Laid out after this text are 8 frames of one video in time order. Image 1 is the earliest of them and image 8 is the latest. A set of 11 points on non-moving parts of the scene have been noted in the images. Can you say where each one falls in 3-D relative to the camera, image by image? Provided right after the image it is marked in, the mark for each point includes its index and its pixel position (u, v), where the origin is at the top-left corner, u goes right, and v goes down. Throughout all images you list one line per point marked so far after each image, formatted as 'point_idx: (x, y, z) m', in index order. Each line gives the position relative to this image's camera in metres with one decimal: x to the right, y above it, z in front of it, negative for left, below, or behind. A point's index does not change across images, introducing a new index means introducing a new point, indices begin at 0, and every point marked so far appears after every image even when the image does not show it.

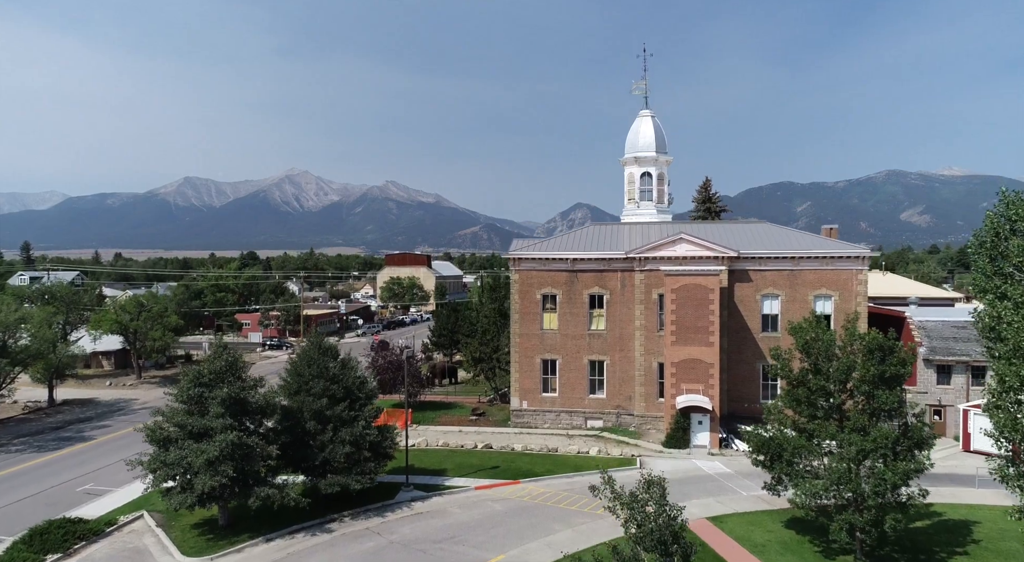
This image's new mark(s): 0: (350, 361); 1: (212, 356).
0: (-3.7, -1.8, +15.8) m
1: (-6.0, -1.5, +13.6) m
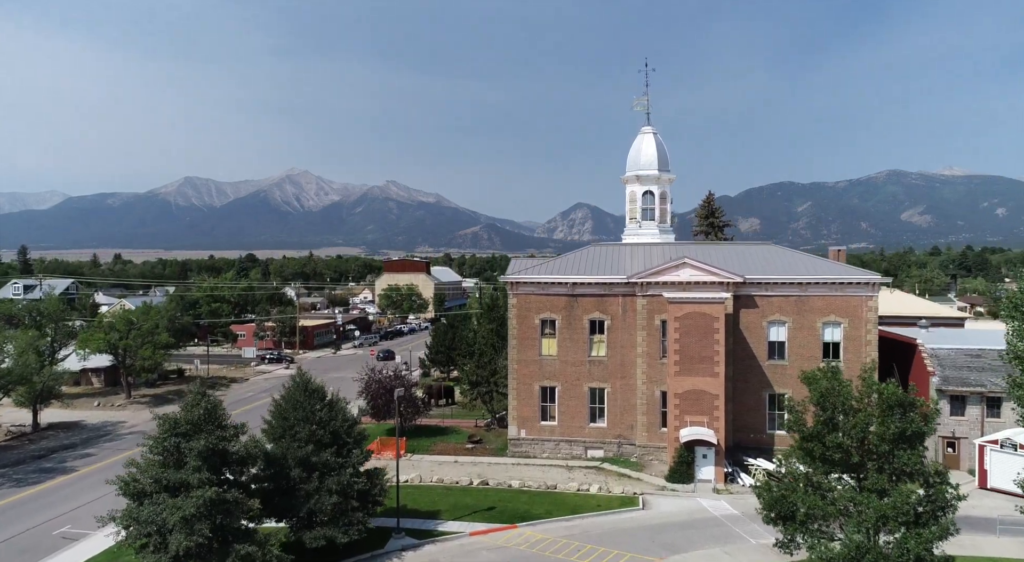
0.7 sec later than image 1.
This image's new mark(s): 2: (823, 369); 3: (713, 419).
0: (-3.8, -2.6, +15.0) m
1: (-6.1, -2.3, +12.9) m
2: (+5.4, -1.5, +12.0) m
3: (+5.8, -4.0, +19.8) m
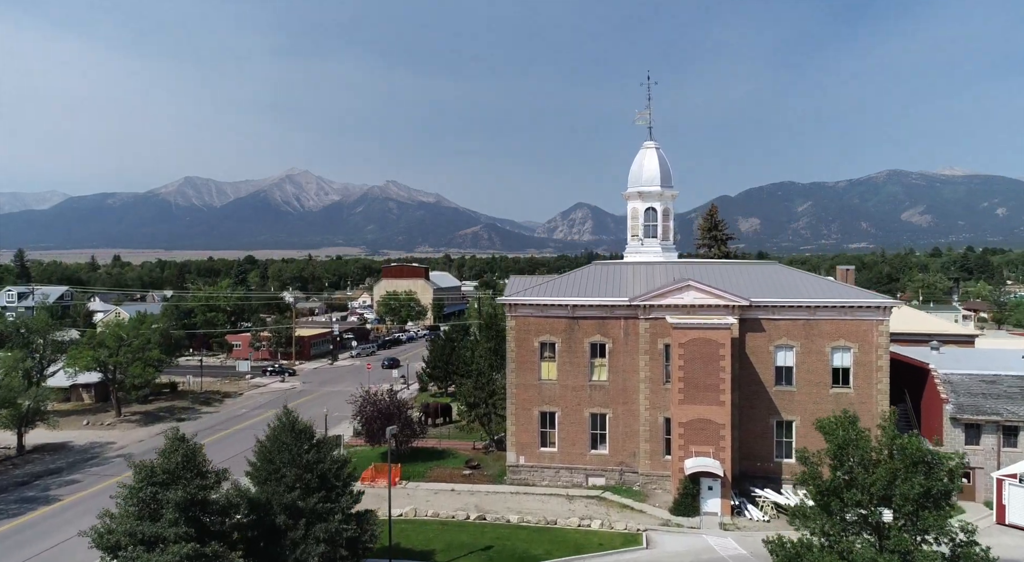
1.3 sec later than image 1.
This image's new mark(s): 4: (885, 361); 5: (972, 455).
0: (-3.8, -3.3, +14.3) m
1: (-6.1, -3.0, +12.1) m
2: (+5.4, -2.2, +11.2) m
3: (+5.7, -4.7, +19.1) m
4: (+10.8, -2.3, +19.9) m
5: (+12.9, -4.9, +19.3) m
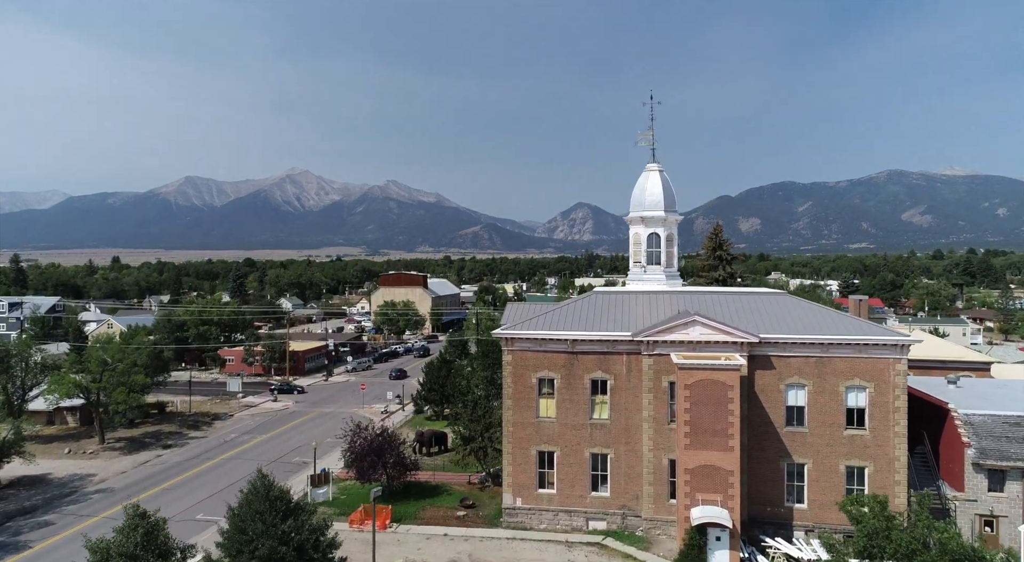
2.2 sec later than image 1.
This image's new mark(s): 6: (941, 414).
0: (-4.0, -4.3, +13.2) m
1: (-6.2, -4.0, +11.0) m
2: (+5.2, -3.2, +10.2) m
3: (+5.6, -5.7, +18.0) m
4: (+10.7, -3.3, +18.9) m
5: (+12.8, -5.9, +18.2) m
6: (+12.4, -3.8, +19.9) m
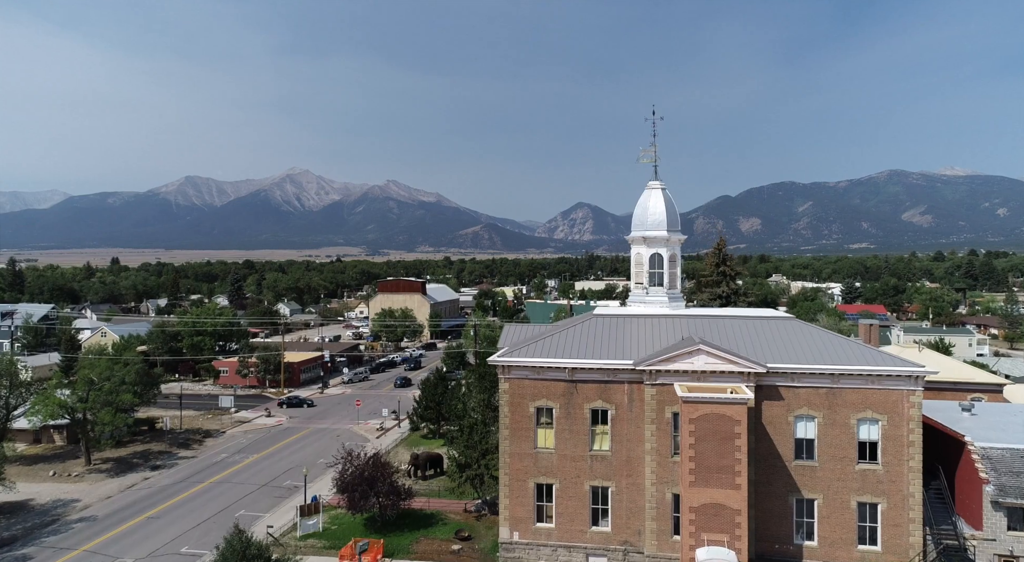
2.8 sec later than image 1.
0: (-4.1, -5.1, +12.3) m
1: (-6.3, -4.7, +10.2) m
2: (+5.2, -4.0, +9.3) m
3: (+5.5, -6.4, +17.2) m
4: (+10.6, -4.1, +18.0) m
5: (+12.7, -6.6, +17.4) m
6: (+12.3, -4.6, +19.1) m
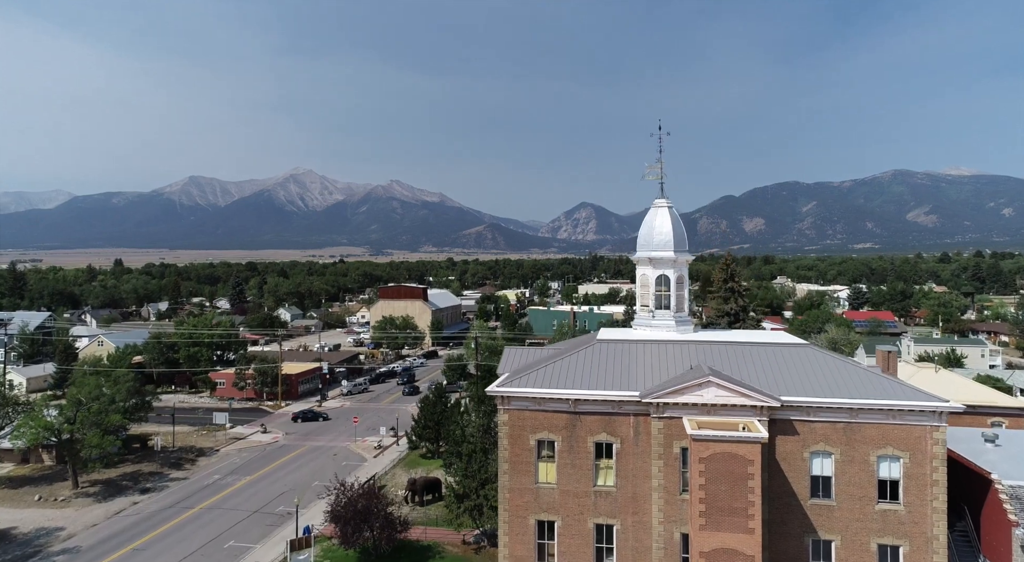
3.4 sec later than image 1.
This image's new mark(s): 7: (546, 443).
0: (-4.1, -5.8, +11.4) m
1: (-6.4, -5.5, +9.3) m
2: (+5.1, -4.7, +8.3) m
3: (+5.5, -7.1, +16.1) m
4: (+10.6, -4.8, +17.0) m
5: (+12.7, -7.3, +16.3) m
6: (+12.3, -5.3, +18.0) m
7: (+0.9, -4.5, +19.1) m
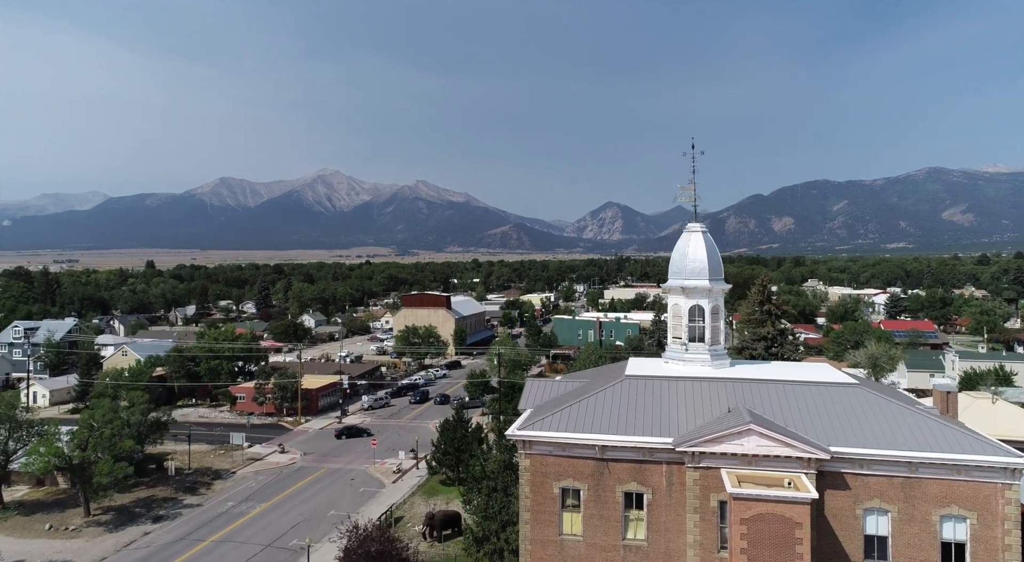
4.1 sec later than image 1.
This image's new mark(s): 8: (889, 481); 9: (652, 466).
0: (-3.8, -6.7, +10.1) m
1: (-6.2, -6.4, +8.1) m
2: (+5.3, -5.6, +6.7) m
3: (+6.0, -8.0, +14.5) m
4: (+11.1, -5.7, +15.2) m
5: (+13.2, -8.2, +14.5) m
6: (+12.8, -6.2, +16.2) m
7: (+1.5, -5.4, +17.7) m
8: (+8.7, -4.6, +15.8) m
9: (+3.5, -4.6, +17.1) m
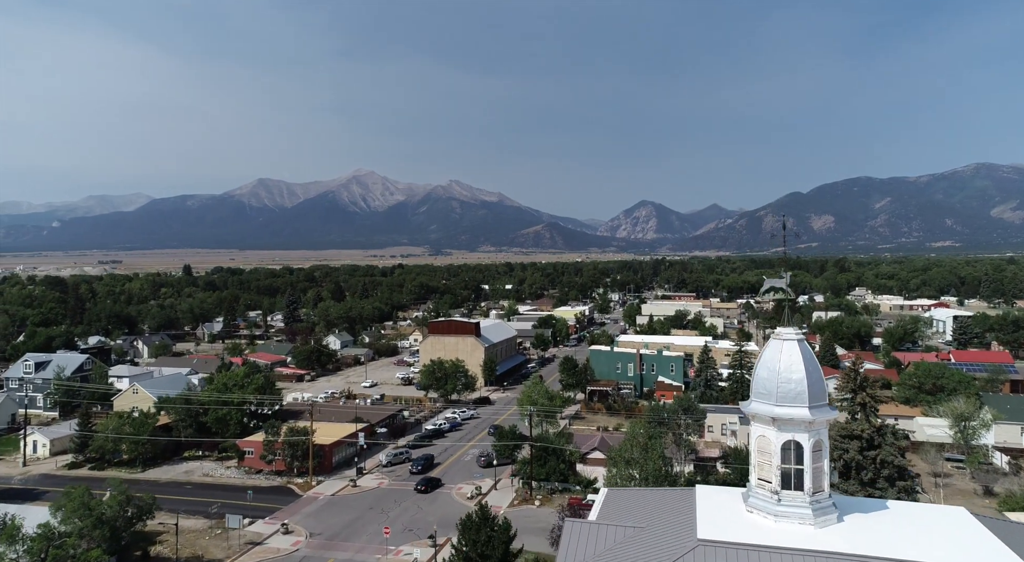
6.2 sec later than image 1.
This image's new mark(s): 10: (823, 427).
0: (-3.5, -9.5, +5.5) m
1: (-6.0, -9.2, +3.5) m
2: (+5.4, -8.5, +1.6) m
3: (+6.5, -10.9, +9.4) m
4: (+11.6, -8.5, +9.8) m
5: (+13.6, -11.1, +9.0) m
6: (+13.4, -9.0, +10.7) m
7: (+2.1, -8.3, +12.7) m
8: (+9.2, -7.4, +10.5) m
9: (+4.1, -7.4, +12.0) m
10: (+6.9, -3.3, +15.3) m
